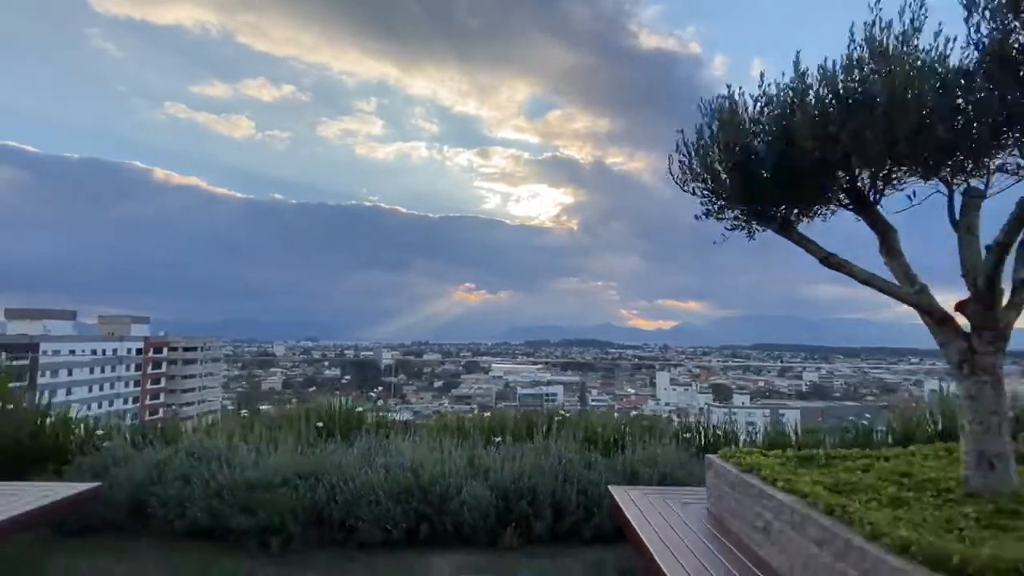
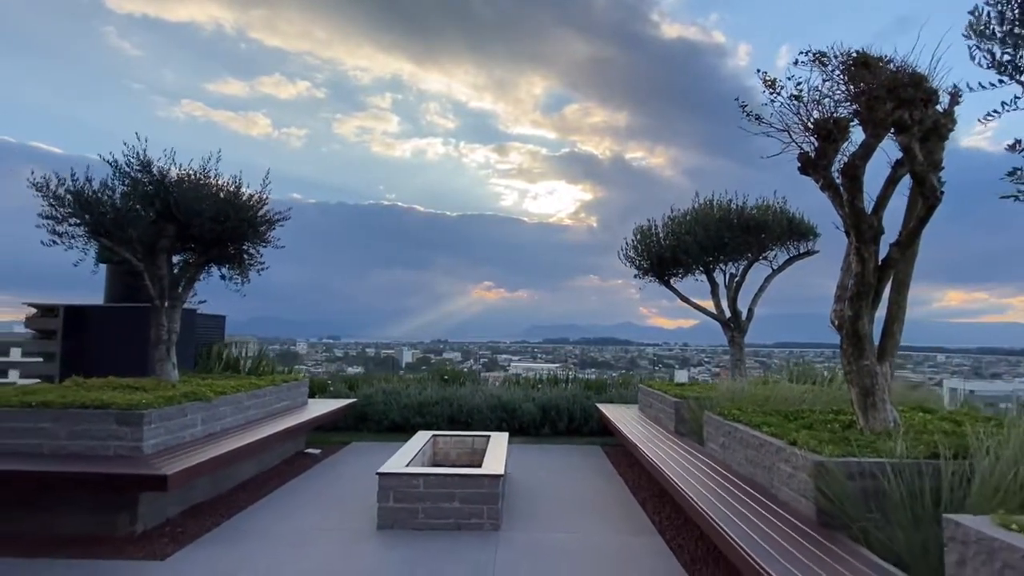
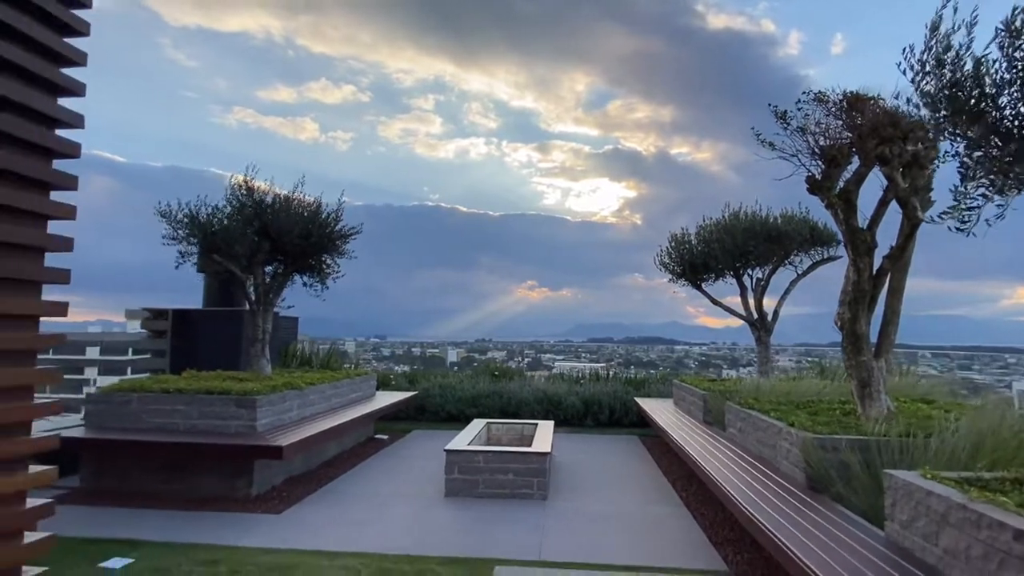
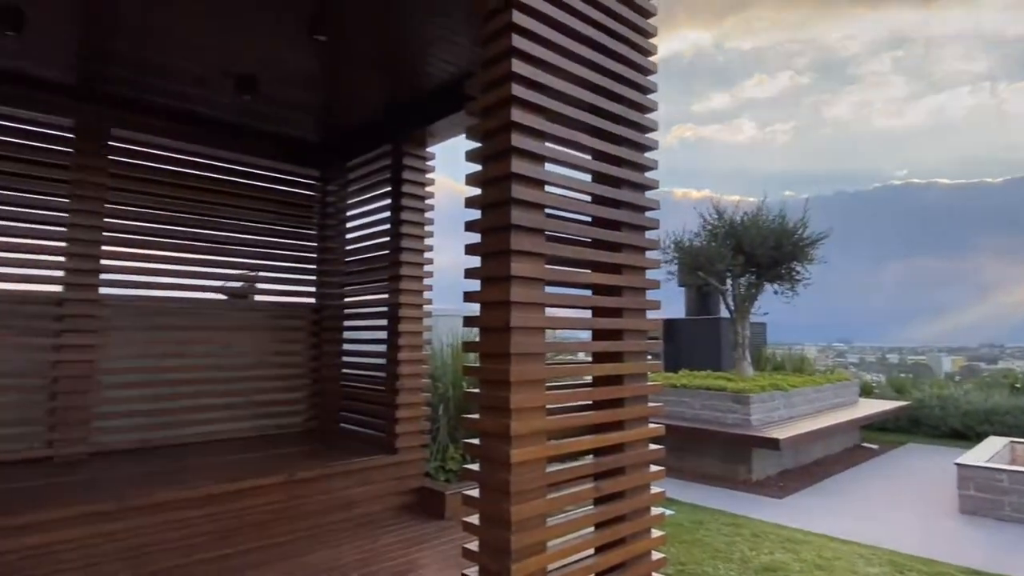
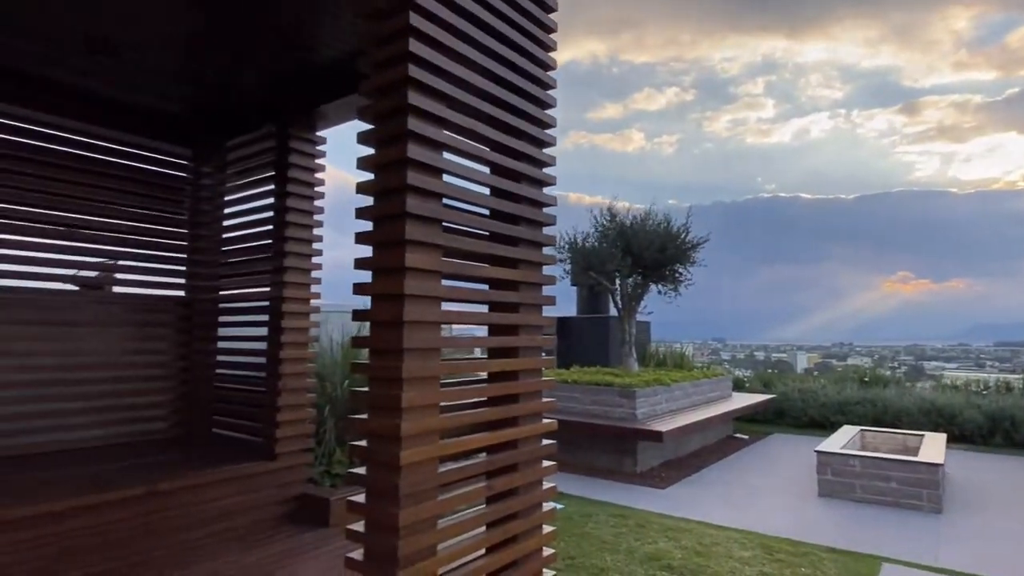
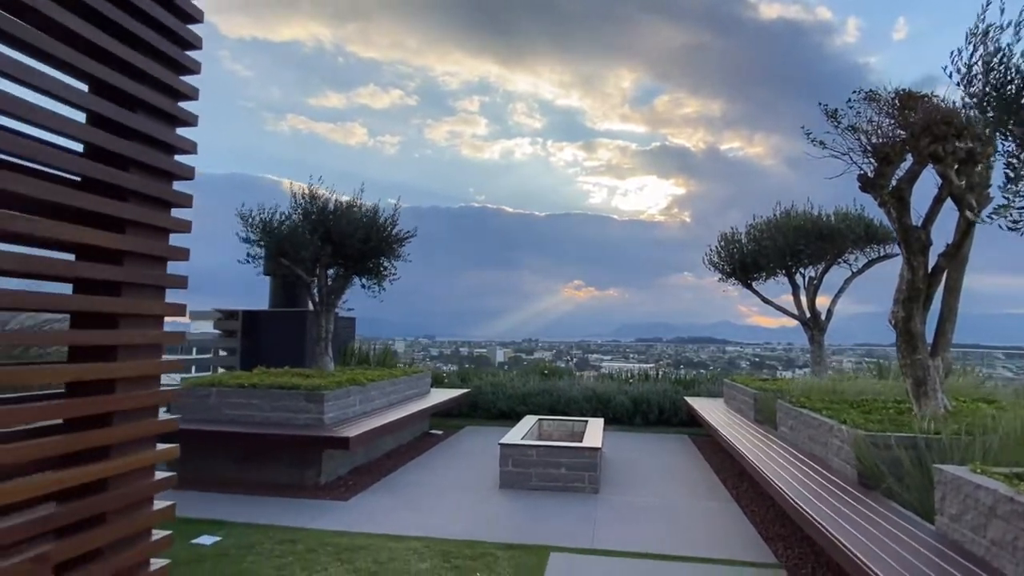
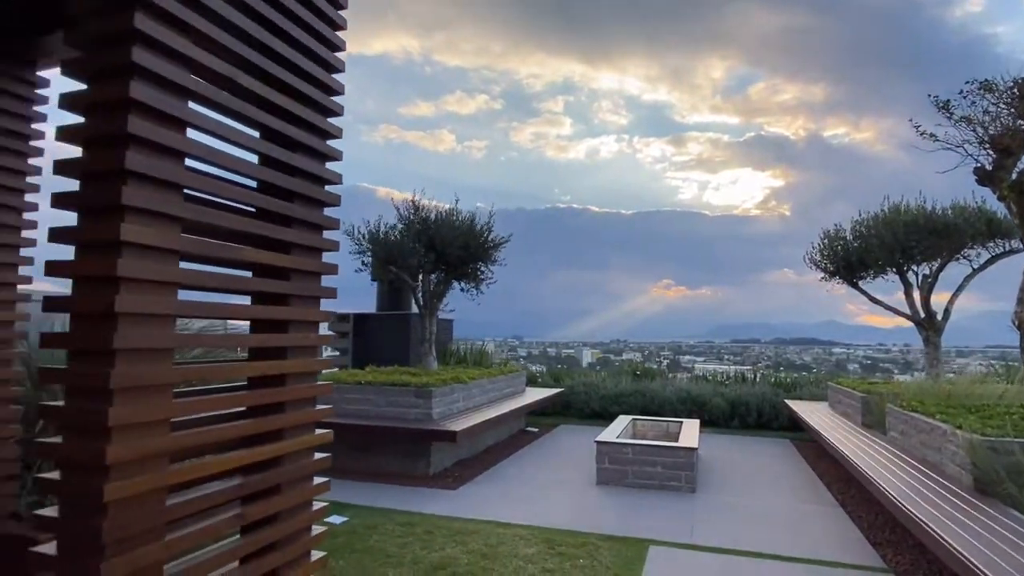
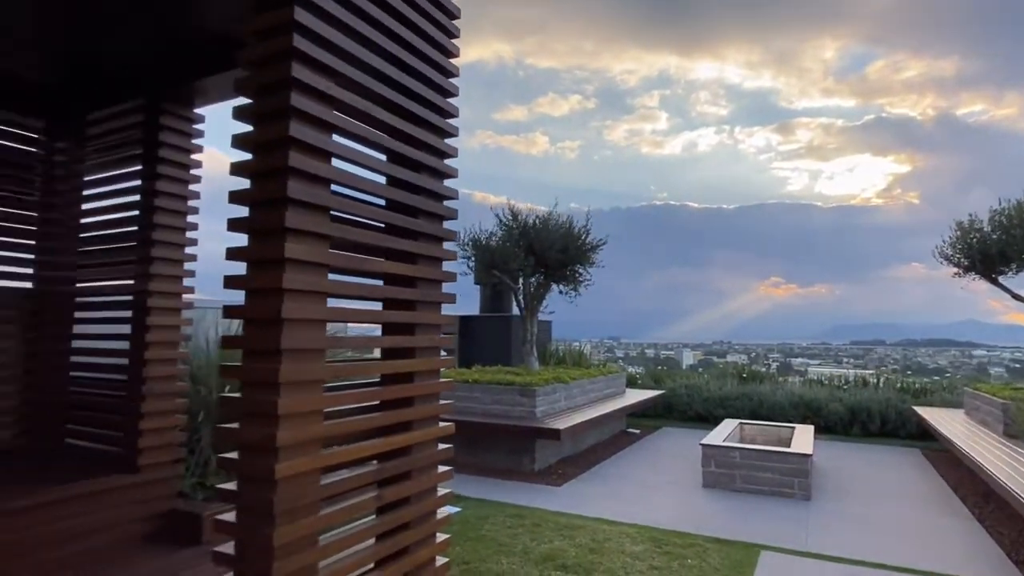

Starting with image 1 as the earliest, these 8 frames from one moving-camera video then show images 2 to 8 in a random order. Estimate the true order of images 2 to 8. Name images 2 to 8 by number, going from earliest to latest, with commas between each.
2, 3, 6, 7, 8, 5, 4
